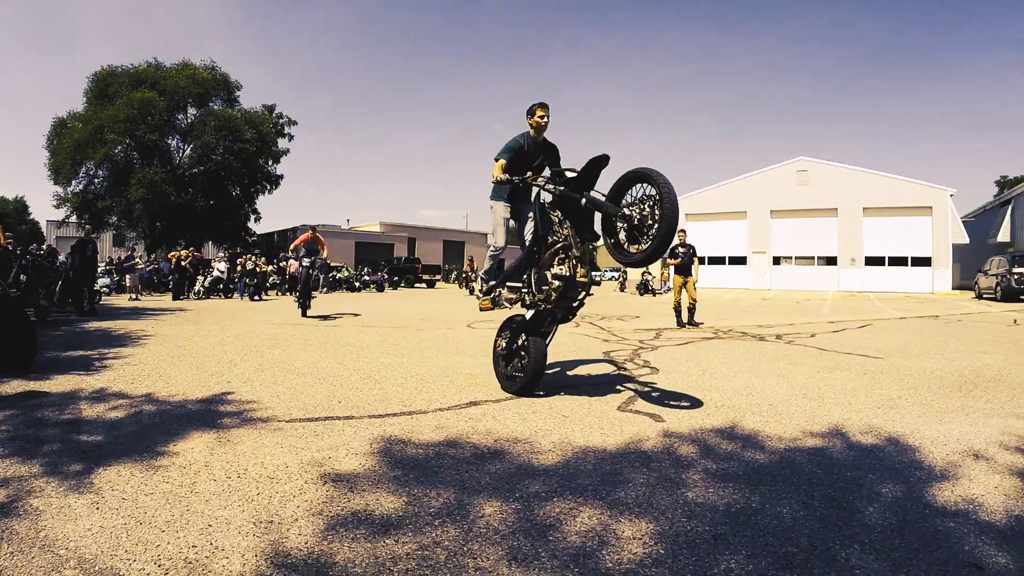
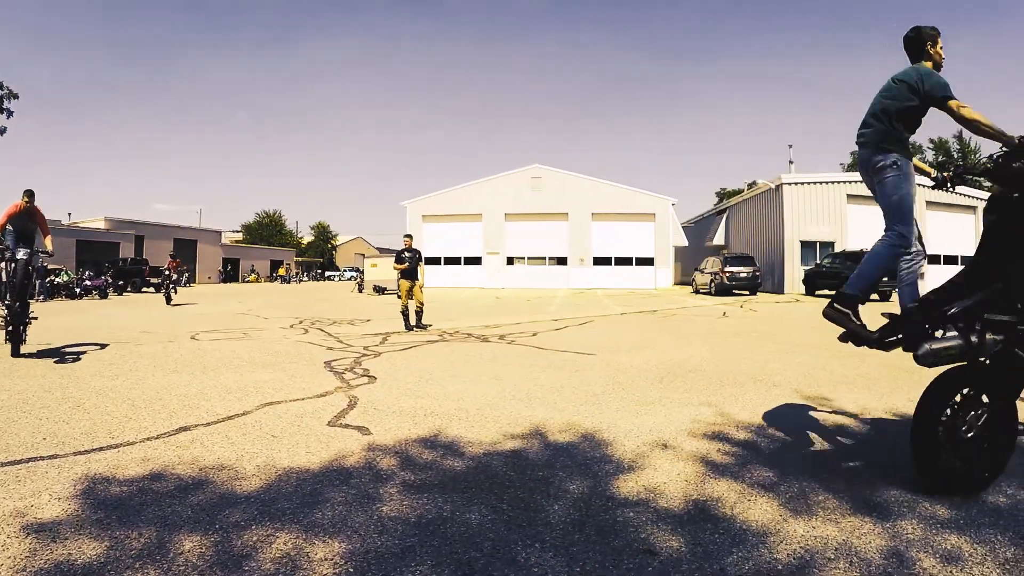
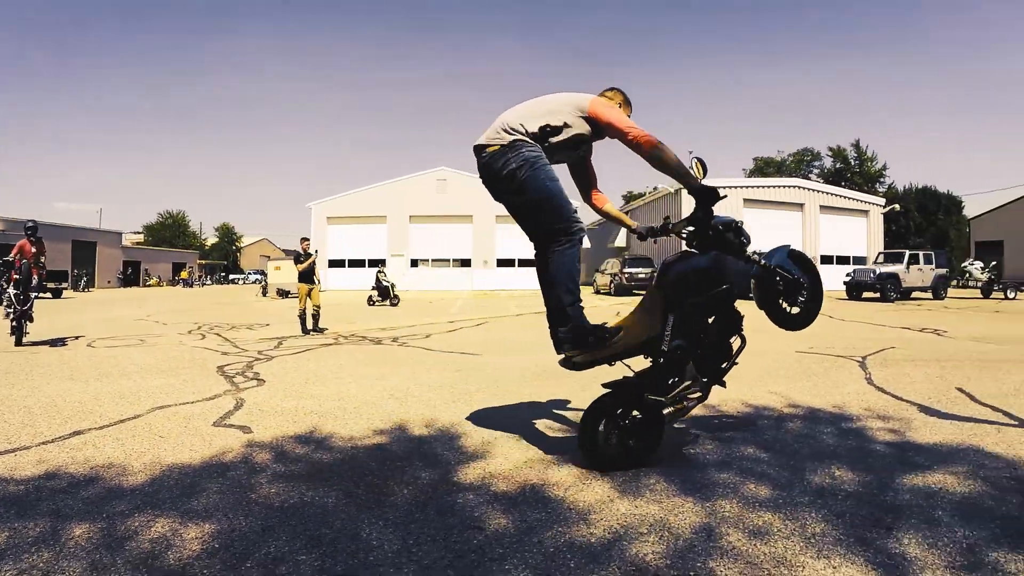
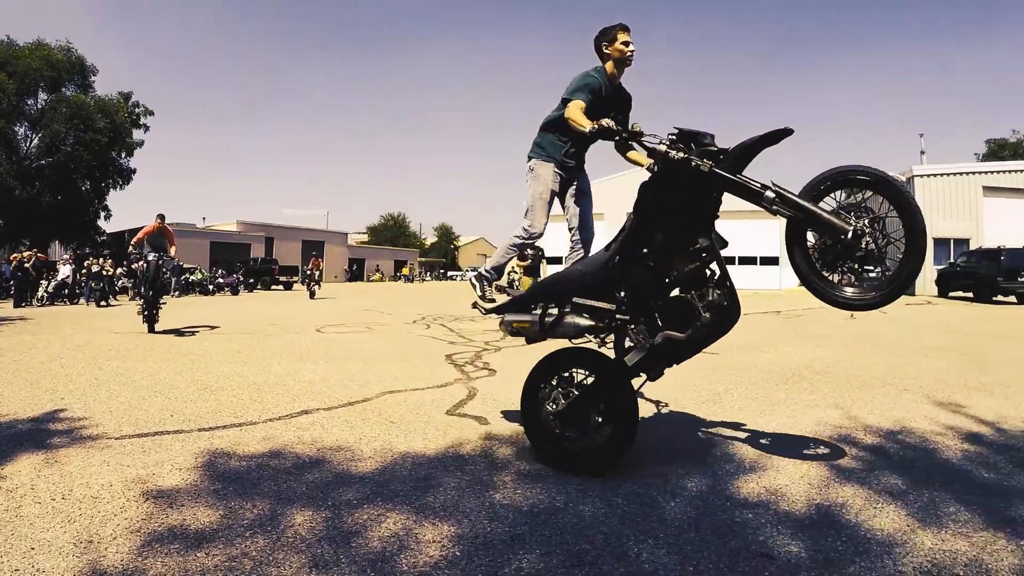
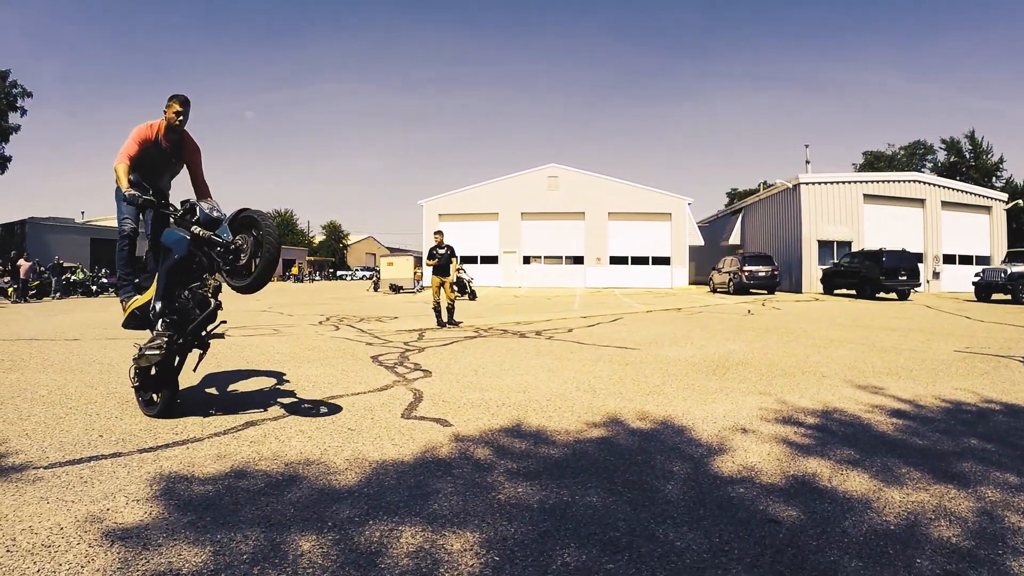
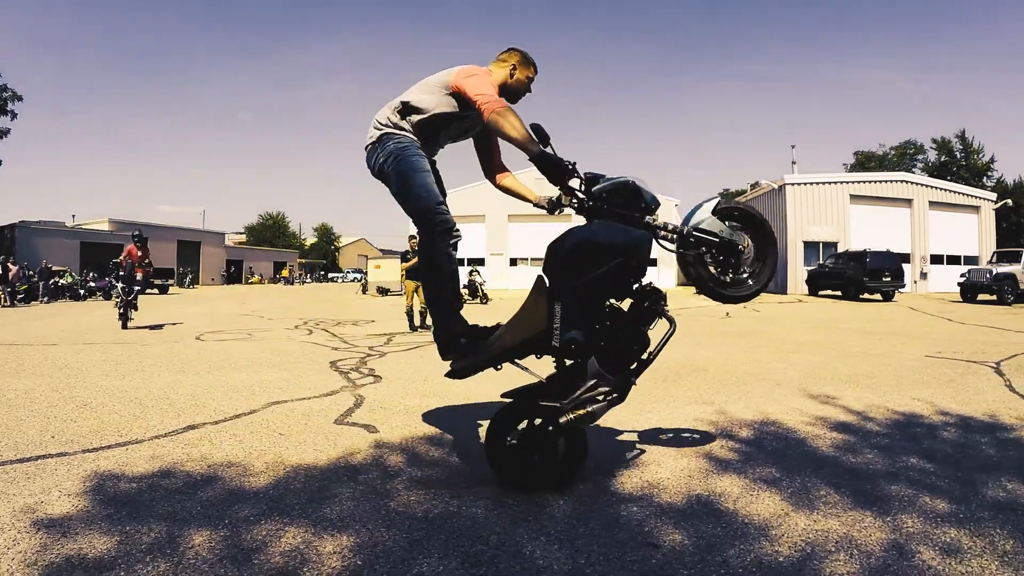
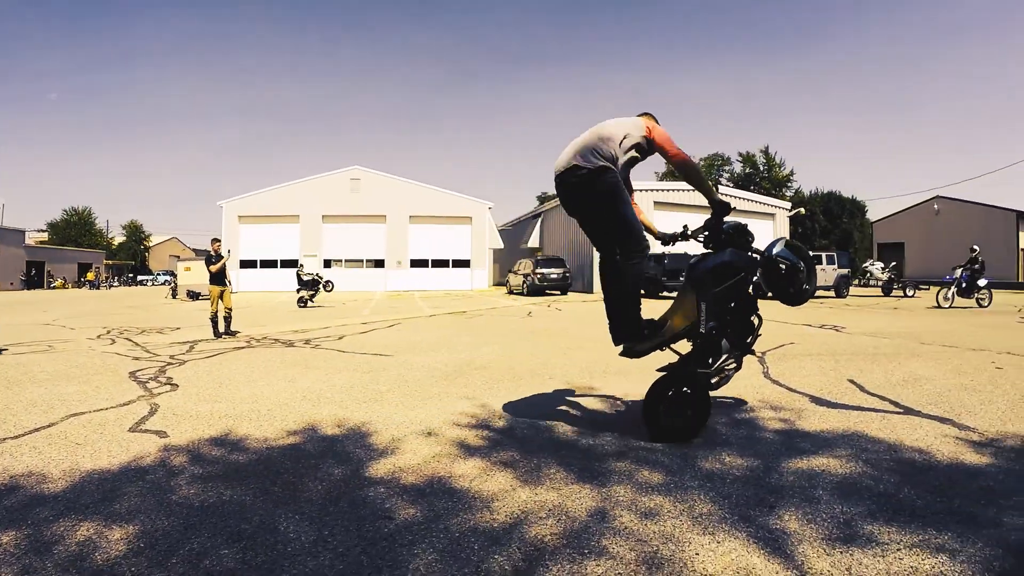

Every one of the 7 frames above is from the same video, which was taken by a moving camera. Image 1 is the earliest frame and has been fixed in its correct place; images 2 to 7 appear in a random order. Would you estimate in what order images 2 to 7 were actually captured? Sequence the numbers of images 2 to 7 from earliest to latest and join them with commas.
4, 2, 5, 6, 3, 7
